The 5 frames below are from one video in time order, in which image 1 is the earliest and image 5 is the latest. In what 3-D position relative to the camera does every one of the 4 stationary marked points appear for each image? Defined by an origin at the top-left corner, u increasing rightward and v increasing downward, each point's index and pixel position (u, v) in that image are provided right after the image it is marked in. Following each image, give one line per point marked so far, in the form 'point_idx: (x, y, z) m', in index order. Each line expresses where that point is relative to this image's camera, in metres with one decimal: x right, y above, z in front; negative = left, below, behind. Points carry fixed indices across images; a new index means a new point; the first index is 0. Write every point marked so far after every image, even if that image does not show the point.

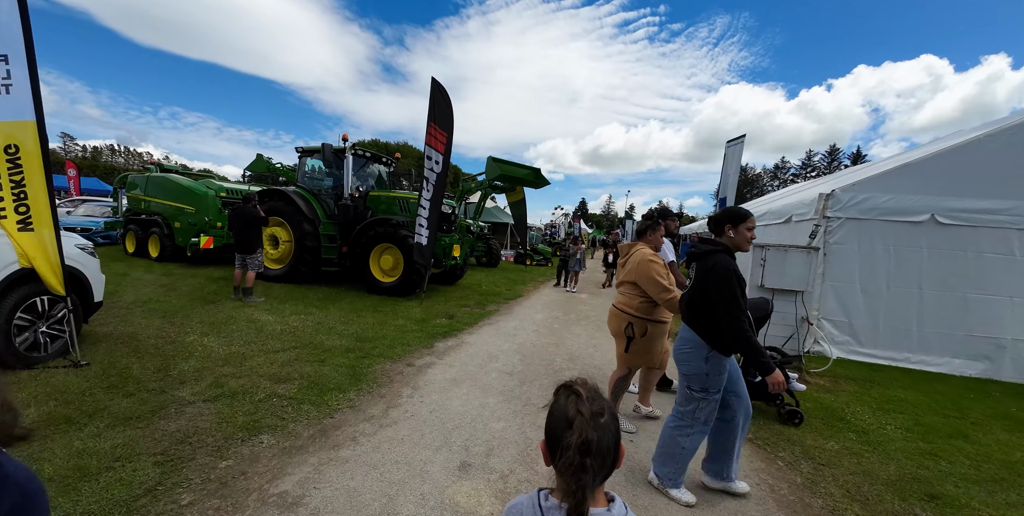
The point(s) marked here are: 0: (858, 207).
0: (+5.2, +0.8, +5.4) m
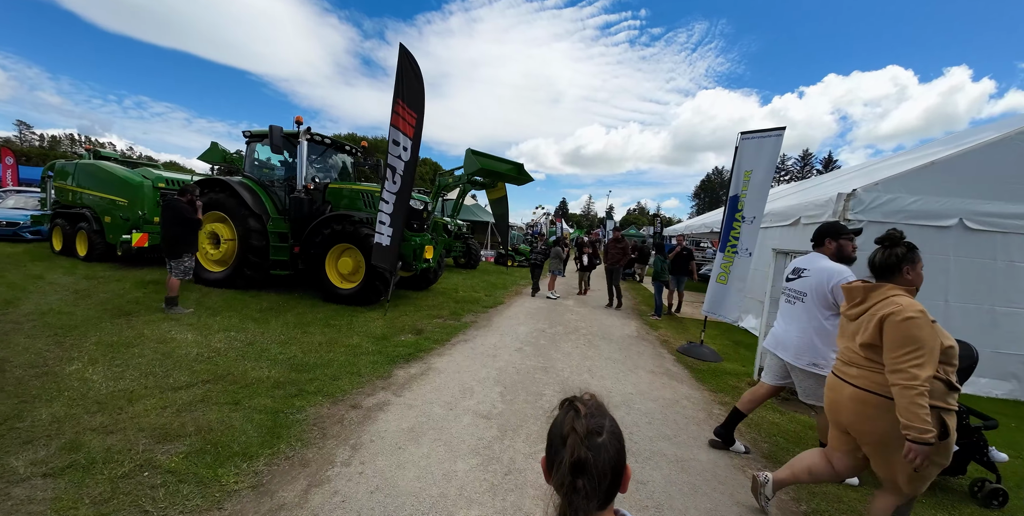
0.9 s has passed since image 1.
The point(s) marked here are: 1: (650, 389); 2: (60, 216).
0: (+5.0, +0.7, +4.8) m
1: (+1.4, -1.4, +3.8) m
2: (-12.4, +1.2, +9.9) m
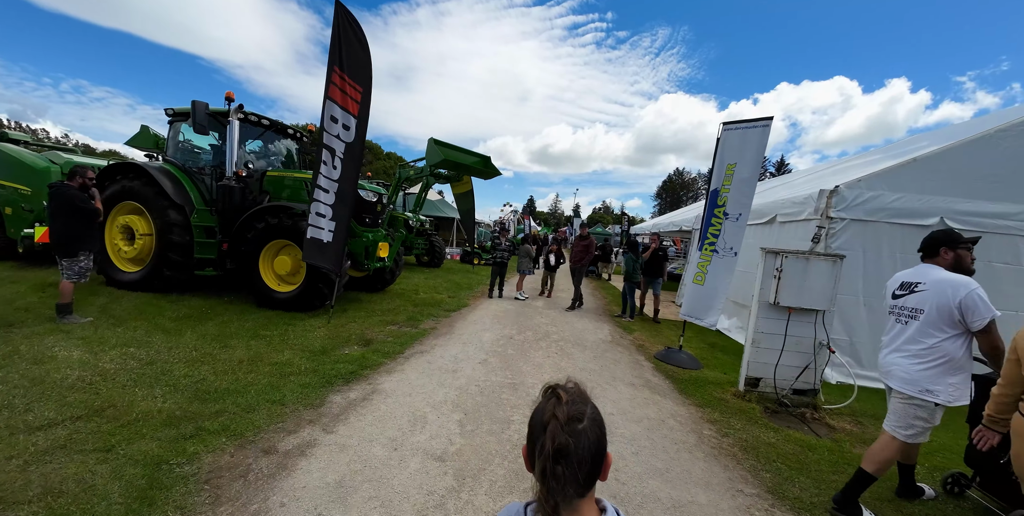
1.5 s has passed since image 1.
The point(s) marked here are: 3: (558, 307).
0: (+4.5, +0.7, +4.7) m
1: (+1.1, -1.4, +3.3) m
2: (-13.3, +1.2, +8.2) m
3: (+0.9, -1.0, +7.1) m
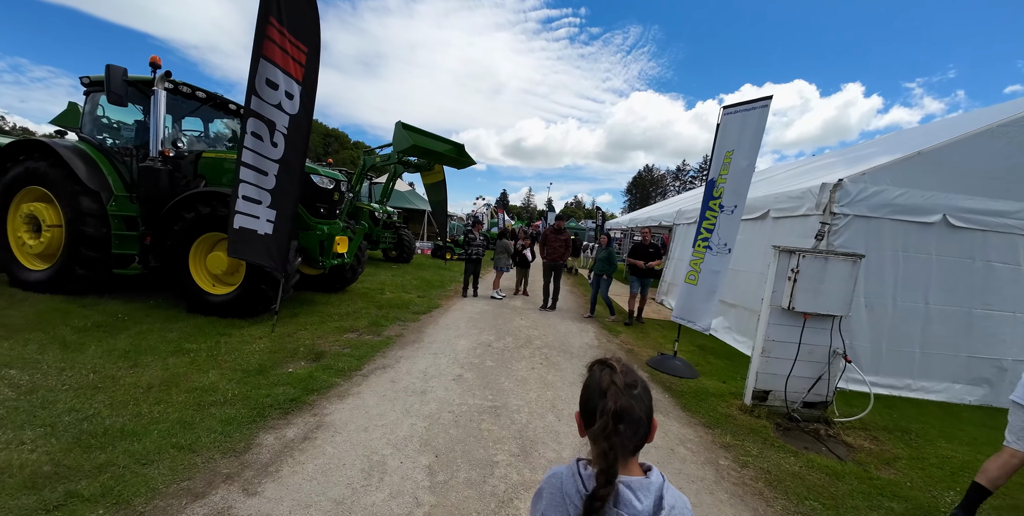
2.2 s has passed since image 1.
0: (+4.3, +0.7, +4.4) m
1: (+1.0, -1.4, +2.9) m
2: (-13.7, +1.3, +6.6) m
3: (+0.5, -0.9, +6.6) m
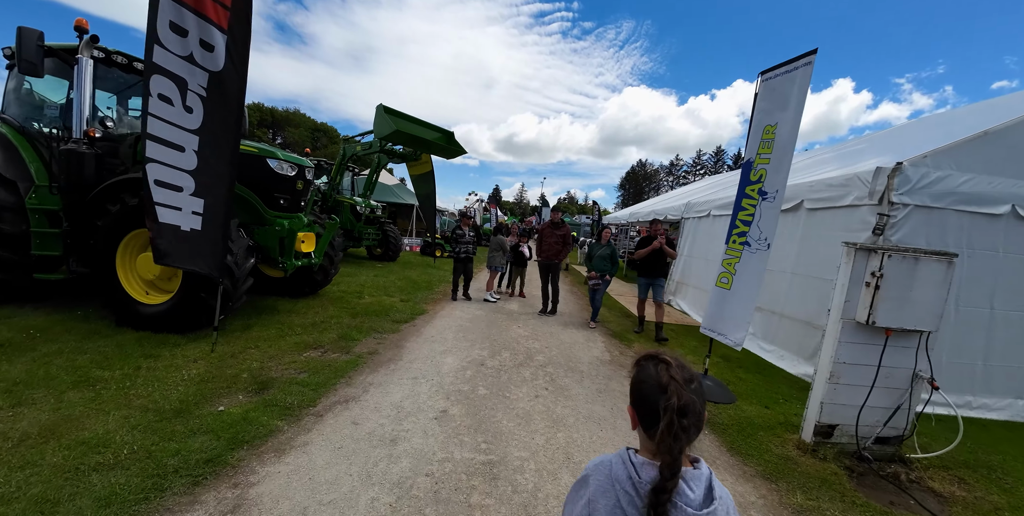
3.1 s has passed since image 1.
0: (+4.3, +0.7, +3.7) m
1: (+1.0, -1.4, +2.1) m
2: (-13.8, +1.3, +5.5) m
3: (+0.4, -0.9, +5.8) m
